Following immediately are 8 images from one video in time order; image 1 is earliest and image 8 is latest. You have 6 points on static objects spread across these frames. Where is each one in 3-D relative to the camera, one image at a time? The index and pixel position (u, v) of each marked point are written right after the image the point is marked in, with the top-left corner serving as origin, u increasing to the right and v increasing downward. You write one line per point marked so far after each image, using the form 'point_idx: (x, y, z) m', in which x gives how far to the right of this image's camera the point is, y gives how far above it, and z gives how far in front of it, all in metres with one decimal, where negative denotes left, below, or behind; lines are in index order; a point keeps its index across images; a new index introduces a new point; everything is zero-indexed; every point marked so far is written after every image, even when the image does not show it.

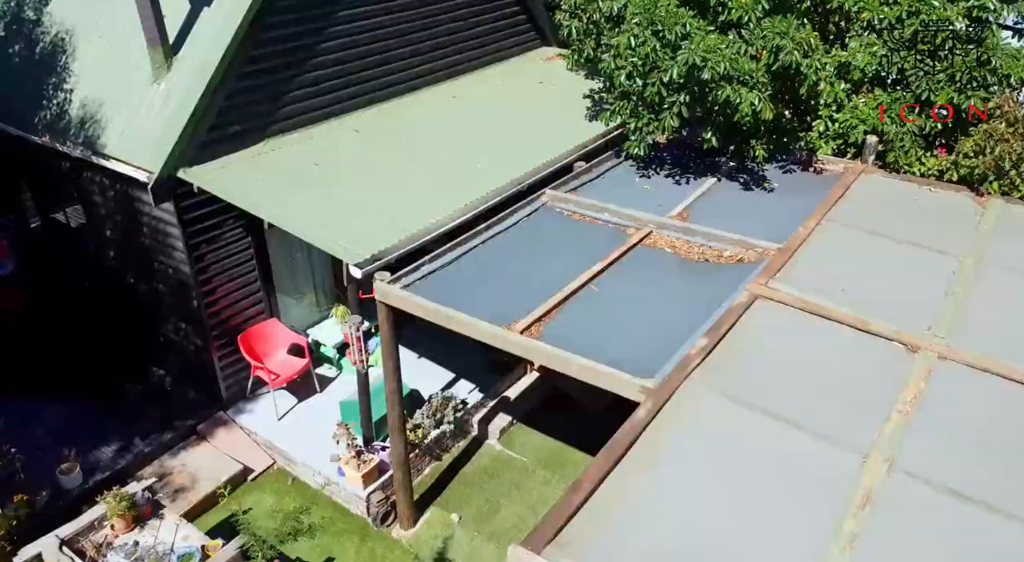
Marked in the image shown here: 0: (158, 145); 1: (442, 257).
0: (-3.6, +1.4, +7.9) m
1: (-0.7, +0.2, +7.3) m
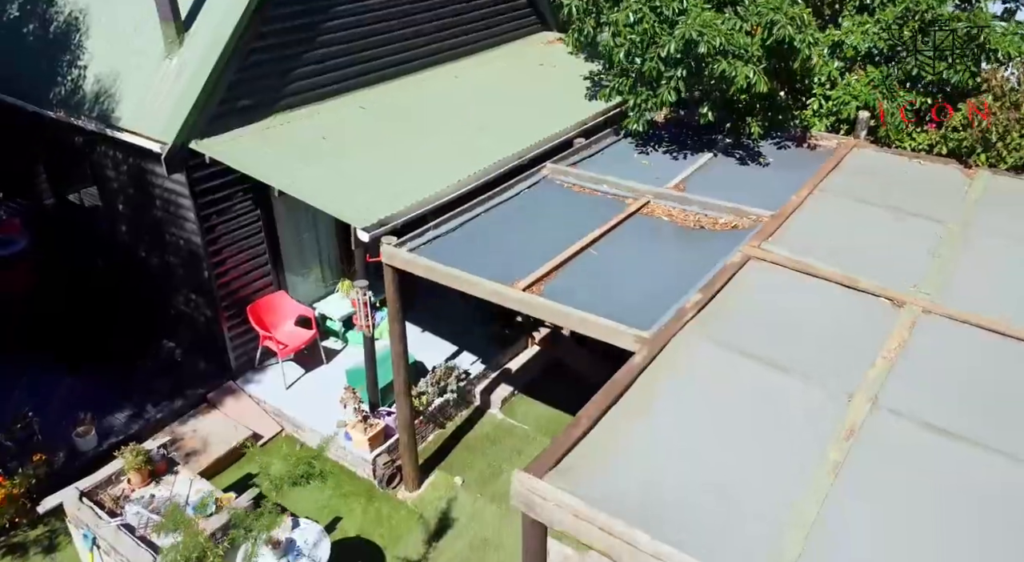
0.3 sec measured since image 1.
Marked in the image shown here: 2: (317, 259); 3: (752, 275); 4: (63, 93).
0: (-3.6, +1.7, +8.1) m
1: (-0.6, +0.6, +7.6) m
2: (-2.6, +0.3, +10.4) m
3: (+2.0, +0.1, +6.5) m
4: (-5.3, +2.2, +9.1) m
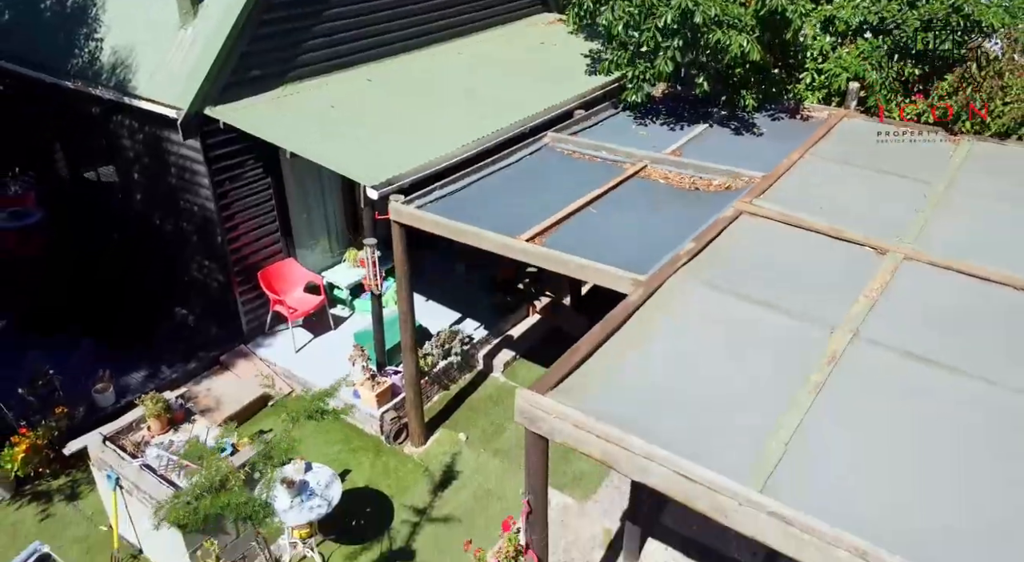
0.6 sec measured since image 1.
0: (-3.6, +2.2, +8.4) m
1: (-0.6, +1.0, +7.9) m
2: (-2.6, +0.7, +10.7) m
3: (+2.1, +0.5, +6.8) m
4: (-5.3, +2.6, +9.4) m
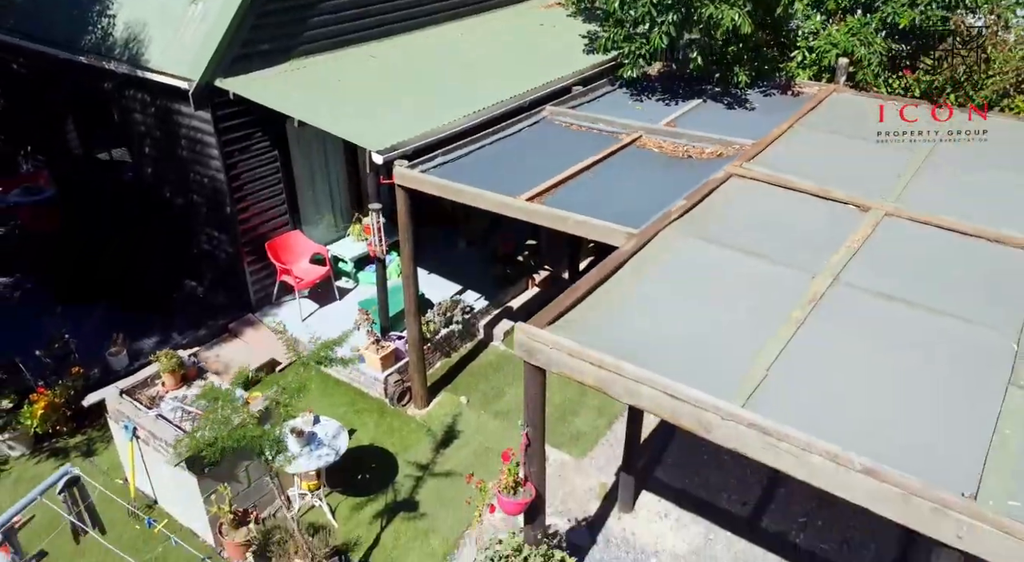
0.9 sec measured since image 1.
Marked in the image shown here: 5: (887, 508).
0: (-3.6, +2.5, +8.7) m
1: (-0.6, +1.4, +8.2) m
2: (-2.6, +1.1, +11.0) m
3: (+2.1, +0.9, +7.1) m
4: (-5.3, +3.0, +9.7) m
5: (+1.9, -1.1, +3.9) m
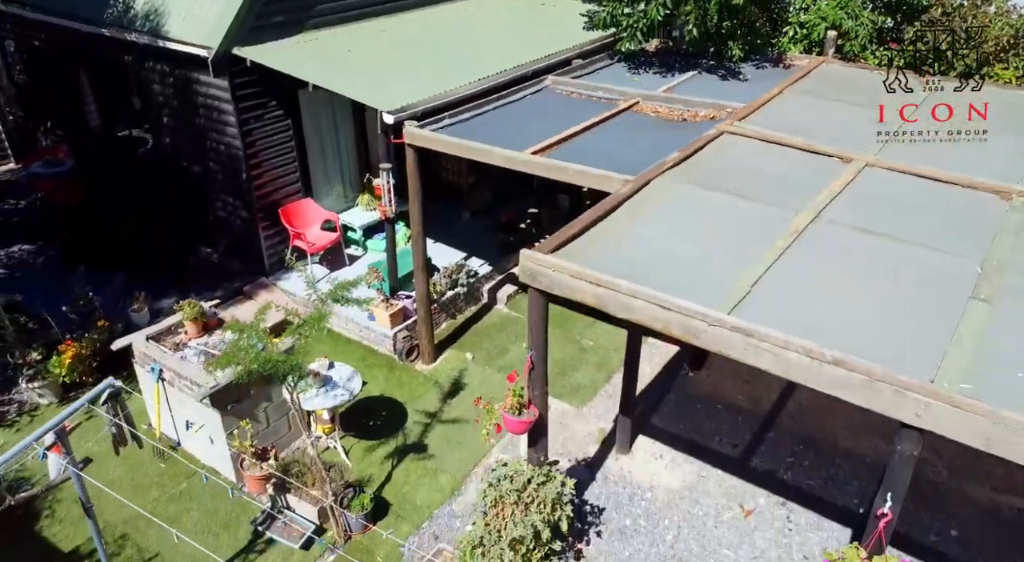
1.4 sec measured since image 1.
0: (-3.5, +3.0, +9.2) m
1: (-0.6, +1.9, +8.7) m
2: (-2.6, +1.6, +11.5) m
3: (+2.1, +1.4, +7.6) m
4: (-5.2, +3.5, +10.2) m
5: (+1.9, -0.6, +4.3) m
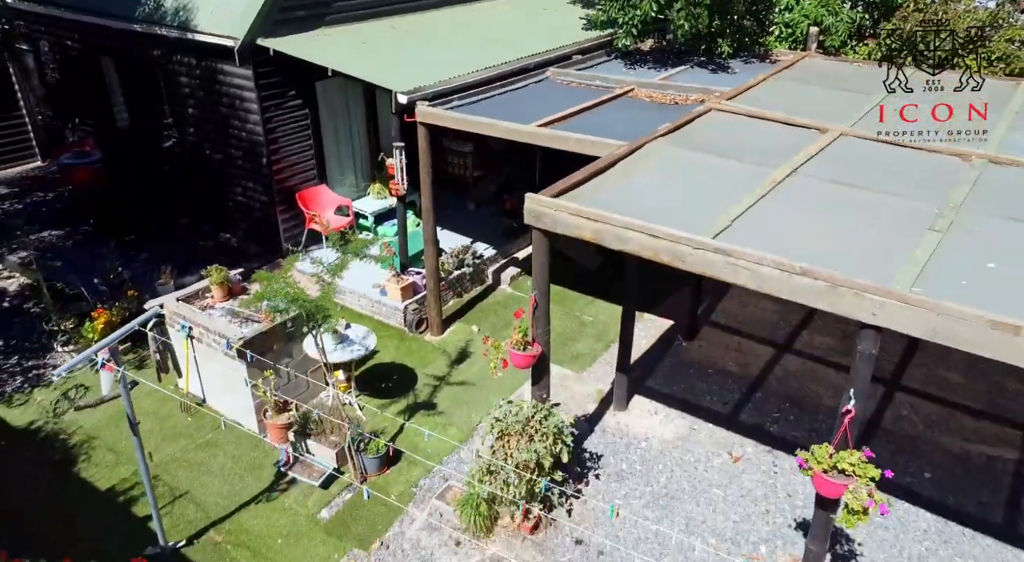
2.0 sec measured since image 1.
0: (-3.5, +3.4, +9.9) m
1: (-0.5, +2.2, +9.4) m
2: (-2.5, +1.8, +12.1) m
3: (+2.1, +1.8, +8.3) m
4: (-5.2, +3.8, +10.9) m
5: (+2.0, -0.1, +4.9) m
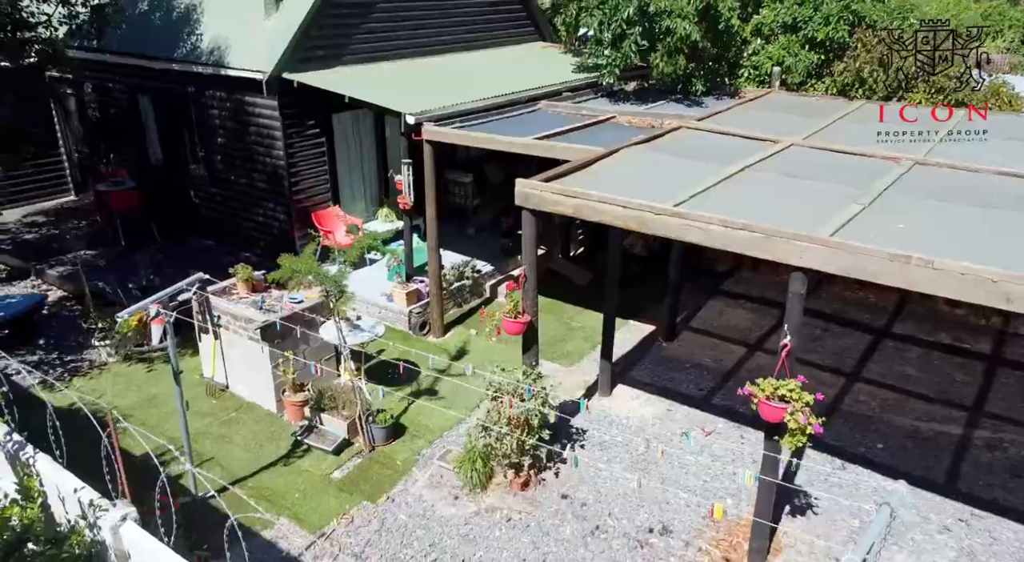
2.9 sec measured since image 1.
0: (-3.6, +3.3, +11.3) m
1: (-0.6, +2.2, +10.6) m
2: (-2.6, +1.5, +13.3) m
3: (+2.1, +1.8, +9.5) m
4: (-5.2, +3.6, +12.3) m
5: (+1.9, +0.3, +6.0) m
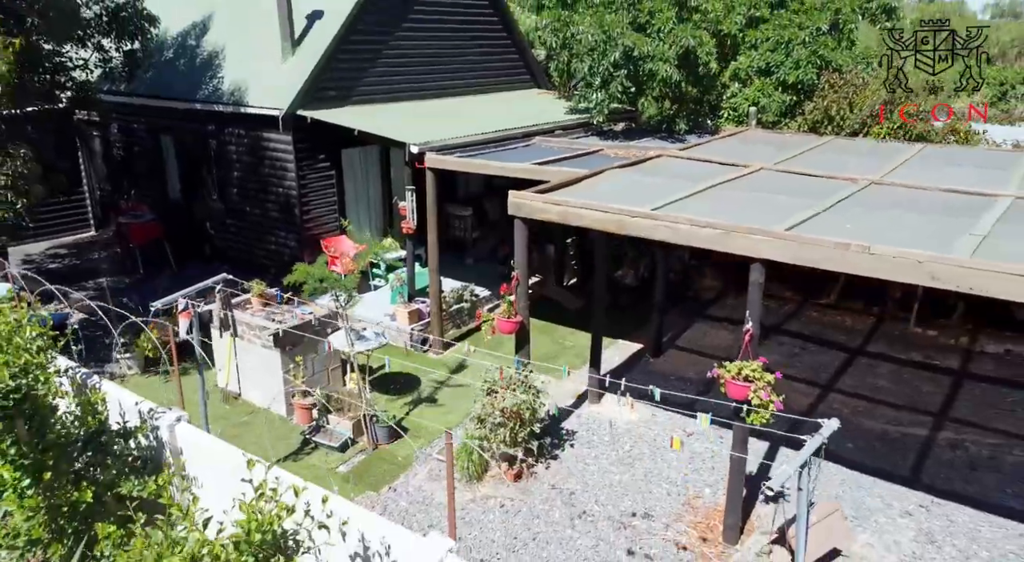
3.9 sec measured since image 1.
0: (-3.6, +3.0, +12.3) m
1: (-0.7, +1.9, +11.5) m
2: (-2.6, +1.1, +14.2) m
3: (+2.0, +1.6, +10.4) m
4: (-5.3, +3.2, +13.3) m
5: (+1.8, +0.3, +6.8) m
